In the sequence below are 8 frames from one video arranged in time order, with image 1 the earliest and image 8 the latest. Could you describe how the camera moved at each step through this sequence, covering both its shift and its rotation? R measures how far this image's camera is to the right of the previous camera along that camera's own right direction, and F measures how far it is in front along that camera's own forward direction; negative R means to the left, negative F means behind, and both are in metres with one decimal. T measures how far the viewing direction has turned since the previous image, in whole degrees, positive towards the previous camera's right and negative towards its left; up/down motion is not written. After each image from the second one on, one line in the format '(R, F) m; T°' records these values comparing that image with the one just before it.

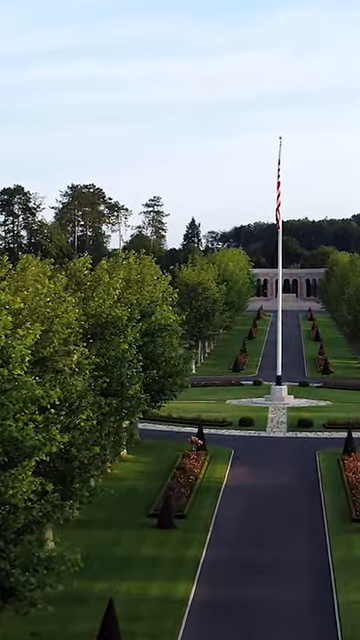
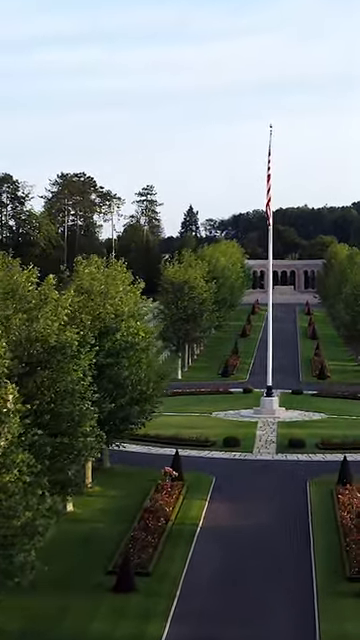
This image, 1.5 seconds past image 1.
(+0.6, +4.2) m; 0°
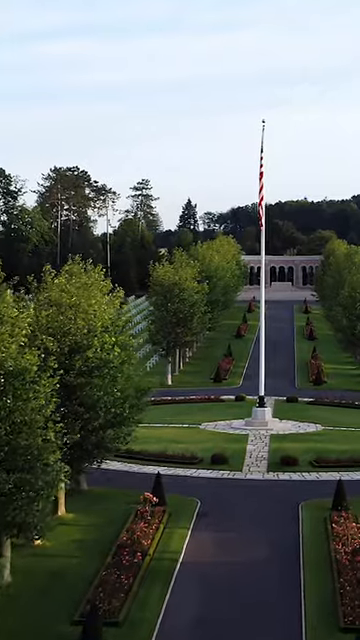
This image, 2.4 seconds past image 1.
(+0.4, +2.5) m; 0°
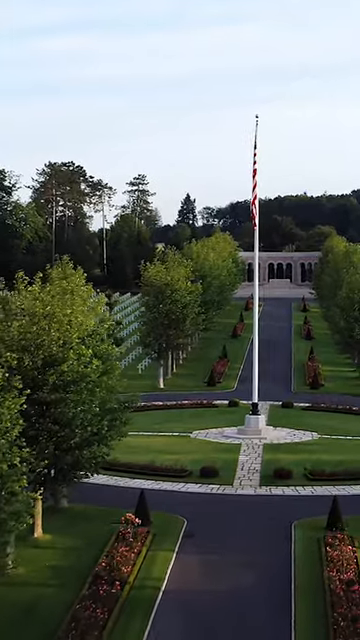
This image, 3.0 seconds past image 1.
(+0.3, +1.8) m; 0°
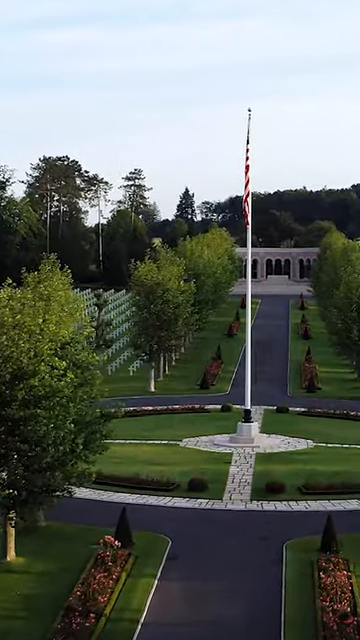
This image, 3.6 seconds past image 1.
(+0.3, +1.8) m; 0°
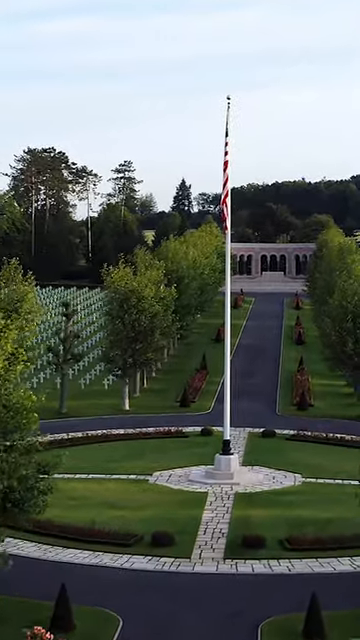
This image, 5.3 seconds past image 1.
(+0.7, +5.0) m; 0°
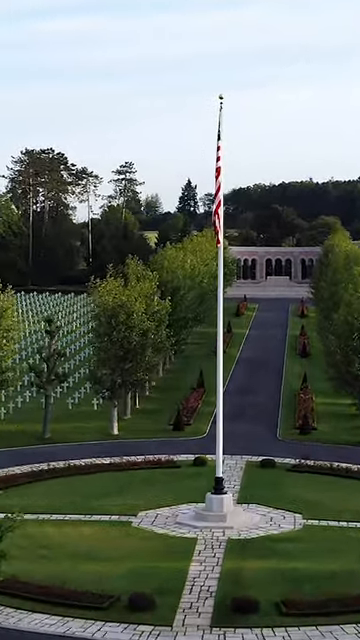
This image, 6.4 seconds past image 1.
(+0.4, +3.5) m; 0°
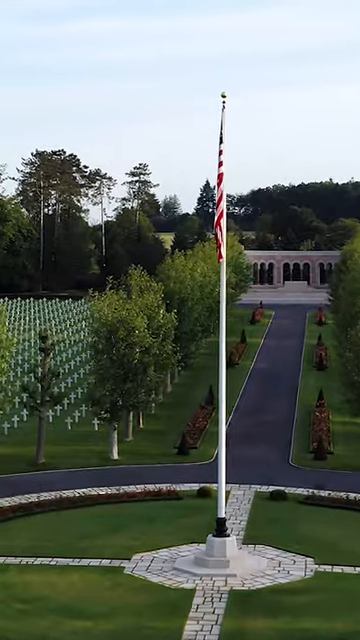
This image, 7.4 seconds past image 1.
(+0.4, +3.1) m; -1°
